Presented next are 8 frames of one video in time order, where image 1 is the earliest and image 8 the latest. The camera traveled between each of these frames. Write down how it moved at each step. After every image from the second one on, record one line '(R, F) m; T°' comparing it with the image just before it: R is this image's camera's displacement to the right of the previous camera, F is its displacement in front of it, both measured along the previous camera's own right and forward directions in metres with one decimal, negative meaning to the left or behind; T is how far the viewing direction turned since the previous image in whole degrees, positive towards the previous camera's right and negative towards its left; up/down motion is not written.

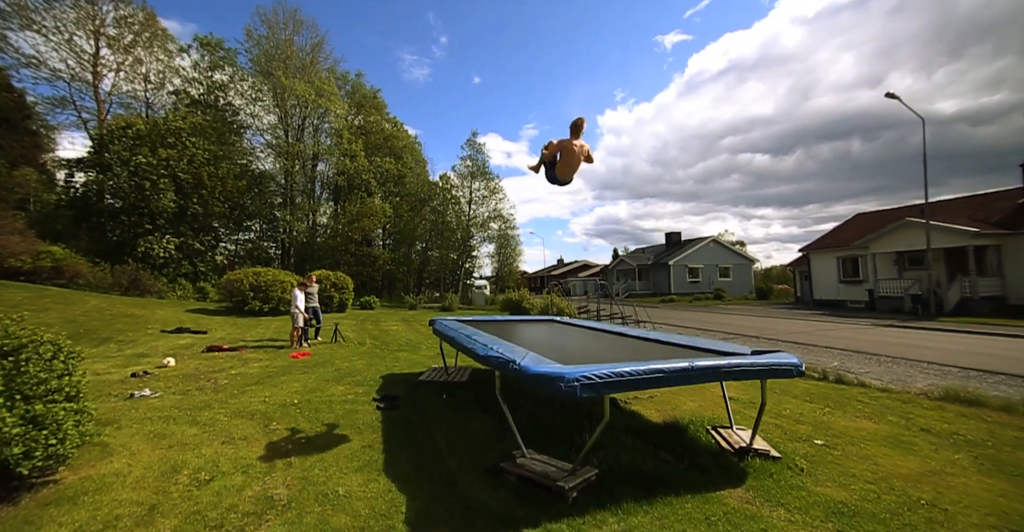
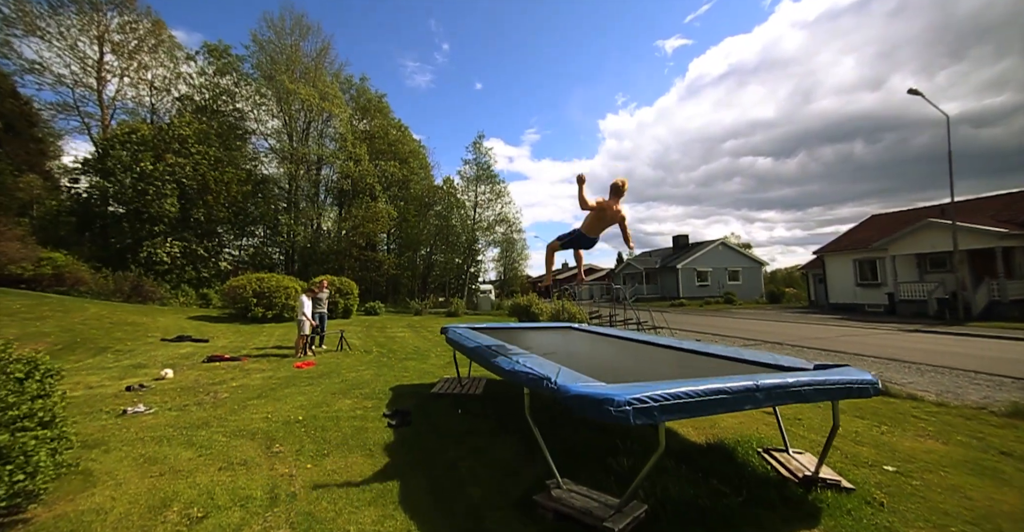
(-0.2, +0.3) m; 0°
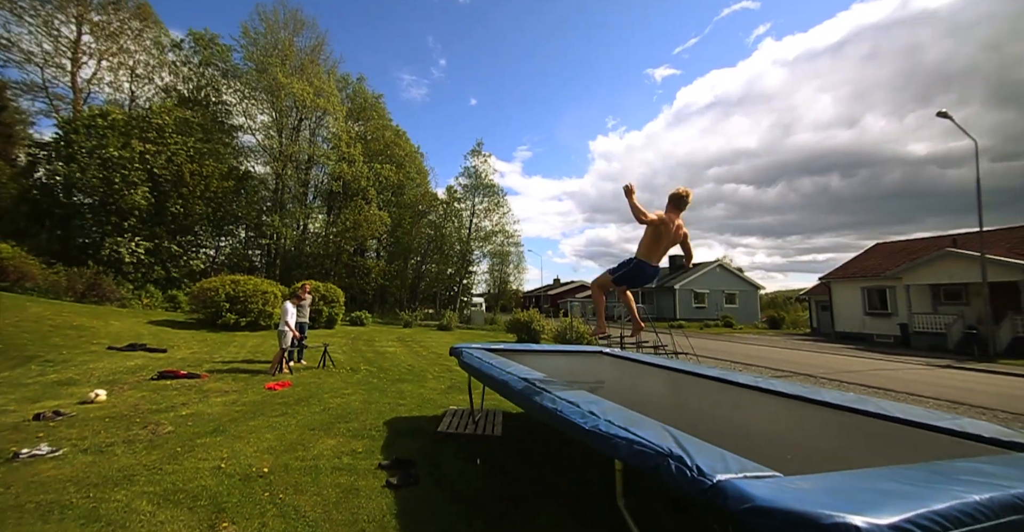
(-0.5, +1.0) m; +2°
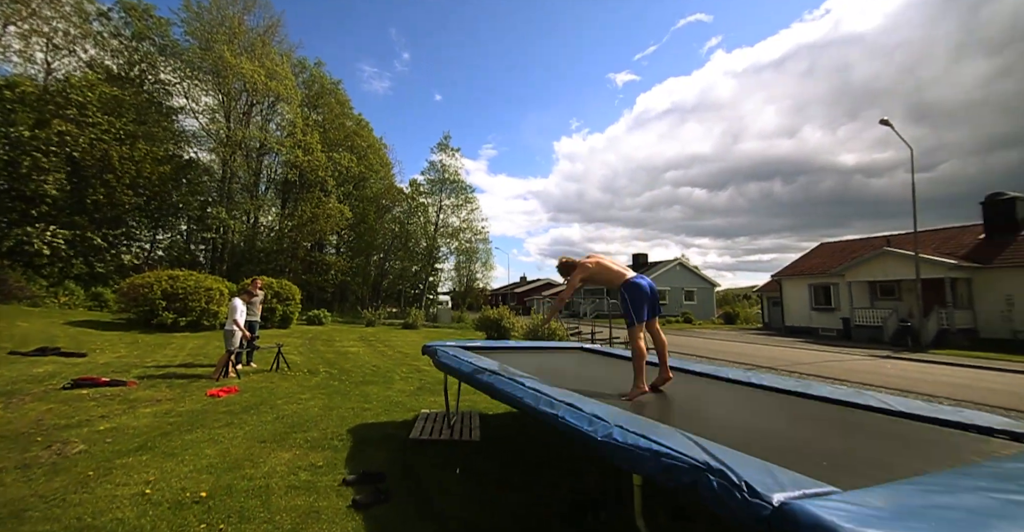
(-0.2, +0.4) m; +5°
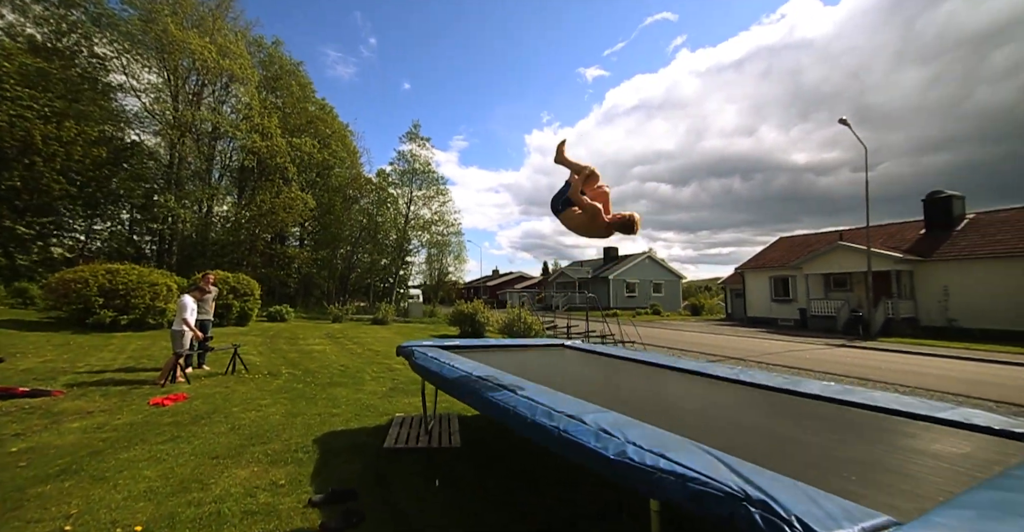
(-0.1, +0.3) m; +4°
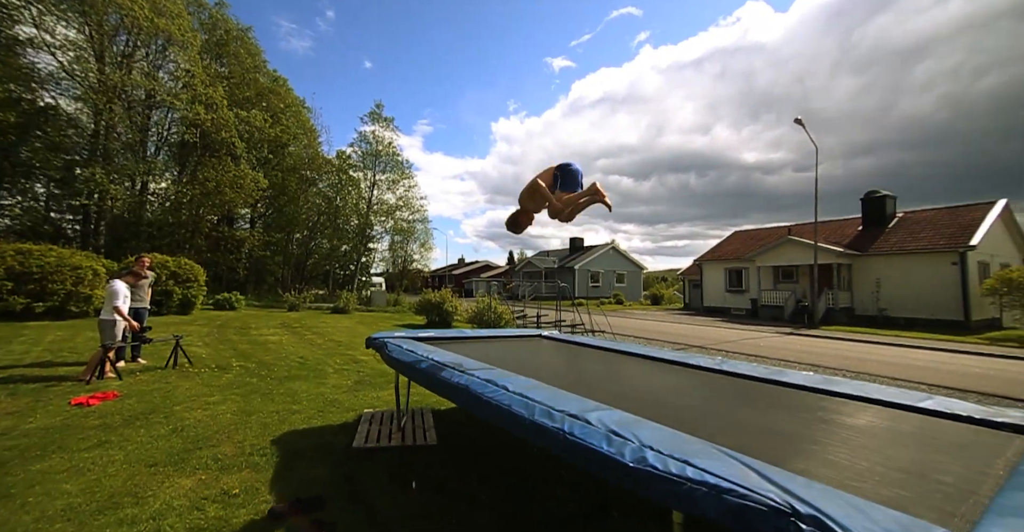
(-0.2, +0.3) m; +5°
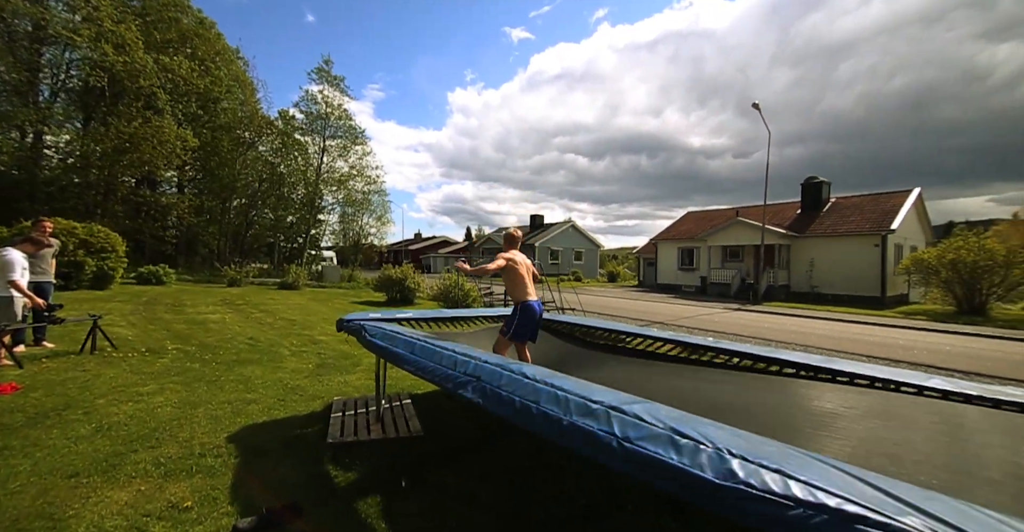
(-0.3, +0.4) m; +7°
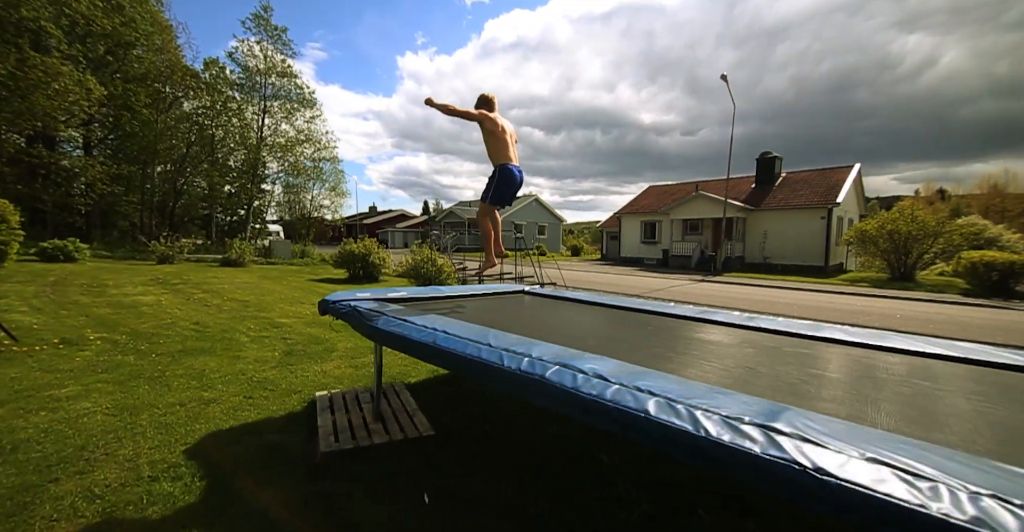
(-0.5, +0.5) m; +7°
